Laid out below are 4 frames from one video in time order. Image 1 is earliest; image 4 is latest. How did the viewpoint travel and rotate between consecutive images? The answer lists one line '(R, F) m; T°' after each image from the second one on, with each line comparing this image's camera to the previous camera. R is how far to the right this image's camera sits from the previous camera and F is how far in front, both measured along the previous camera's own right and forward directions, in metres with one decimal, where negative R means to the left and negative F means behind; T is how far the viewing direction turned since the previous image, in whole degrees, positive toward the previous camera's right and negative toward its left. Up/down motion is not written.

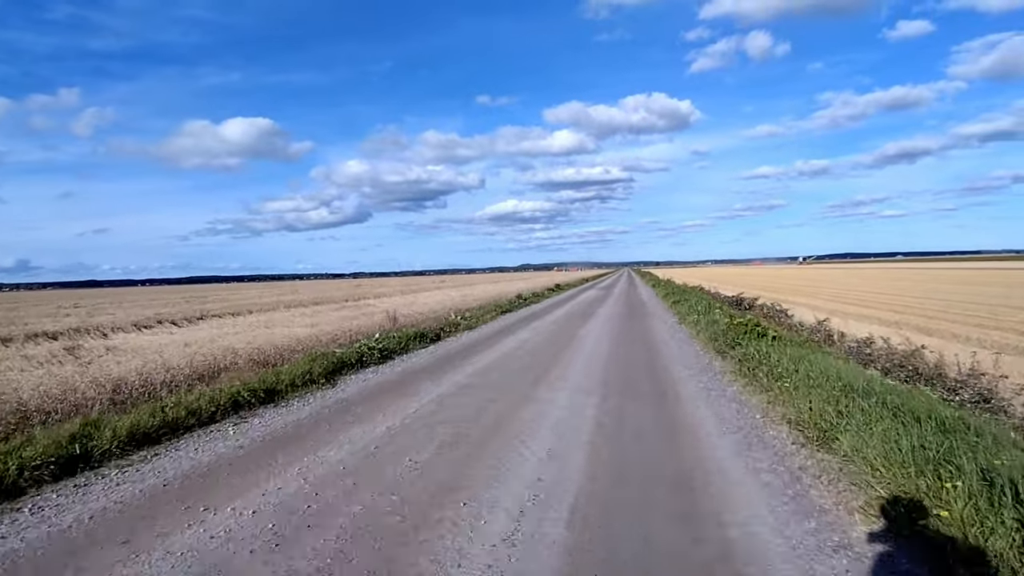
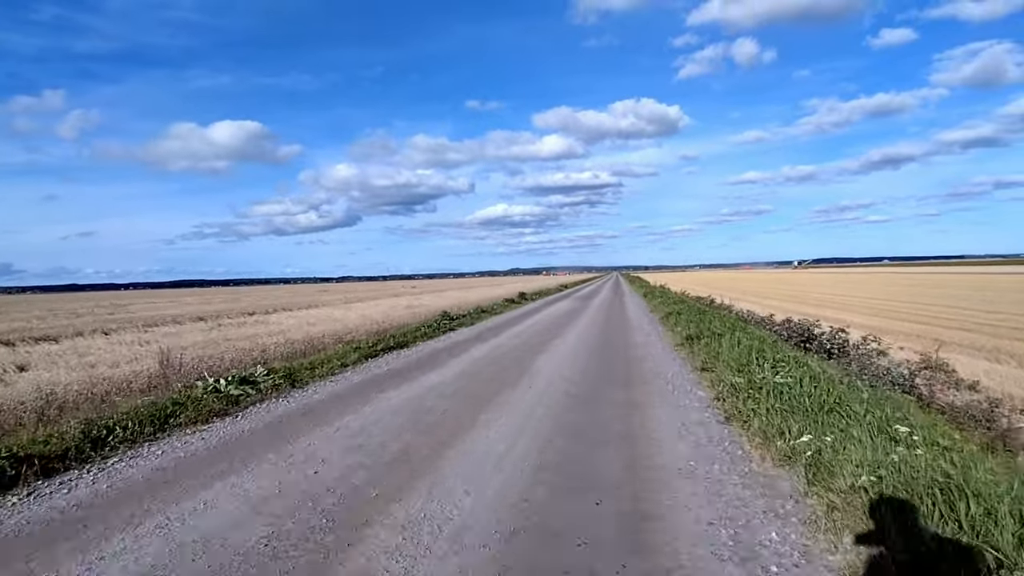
(+0.3, +0.6) m; +1°
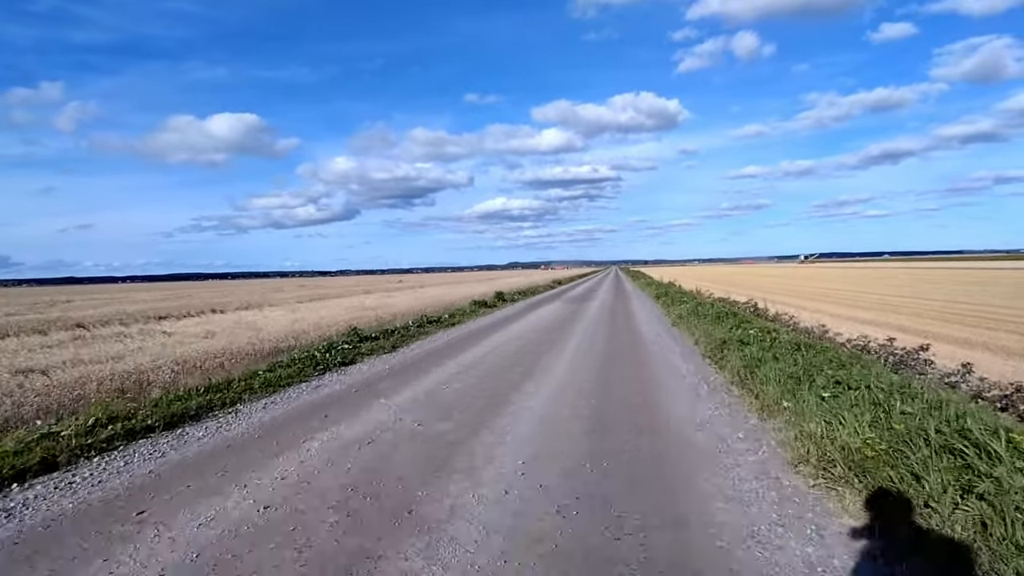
(+0.3, +2.4) m; 0°
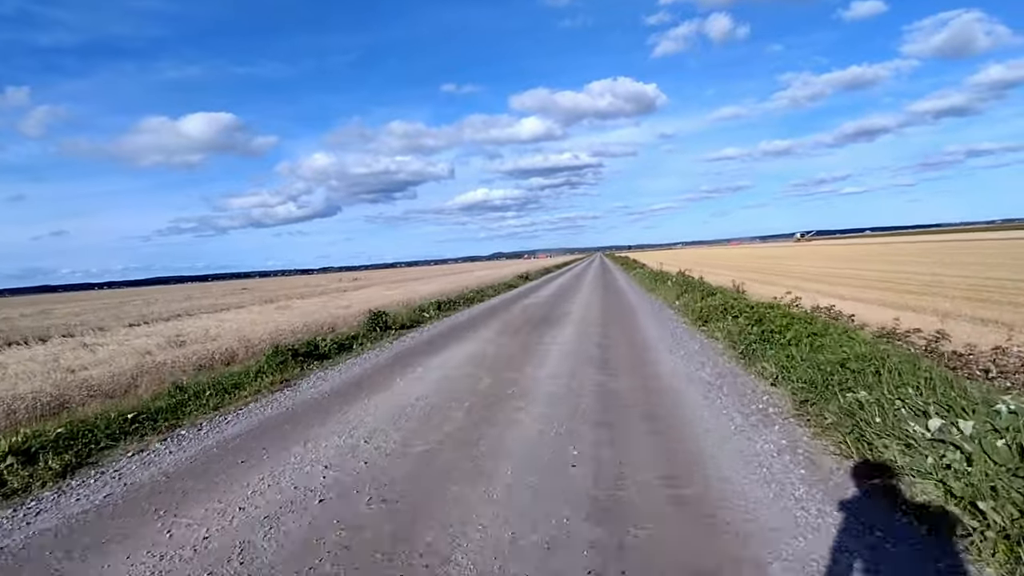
(+1.3, +8.7) m; +1°
